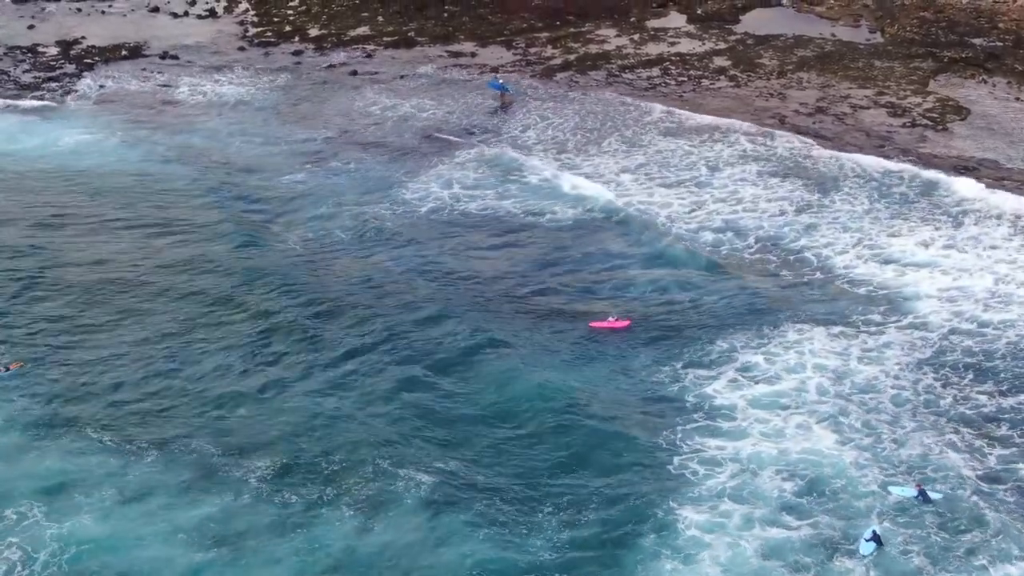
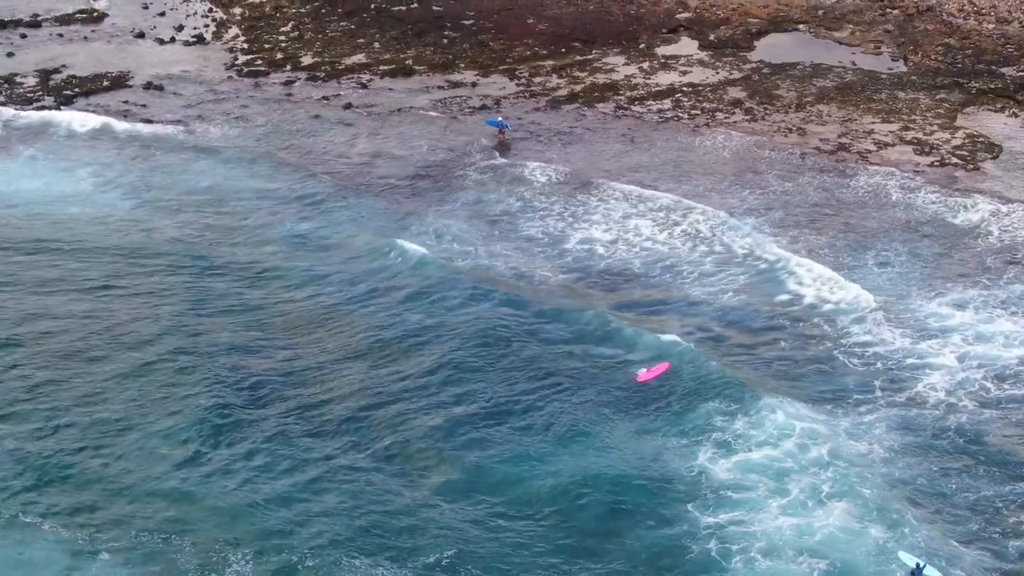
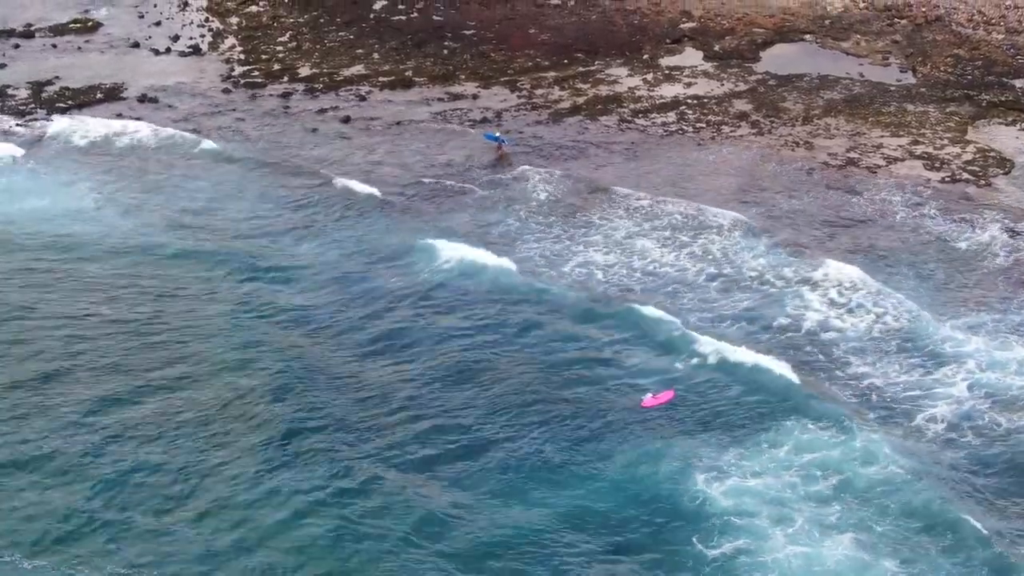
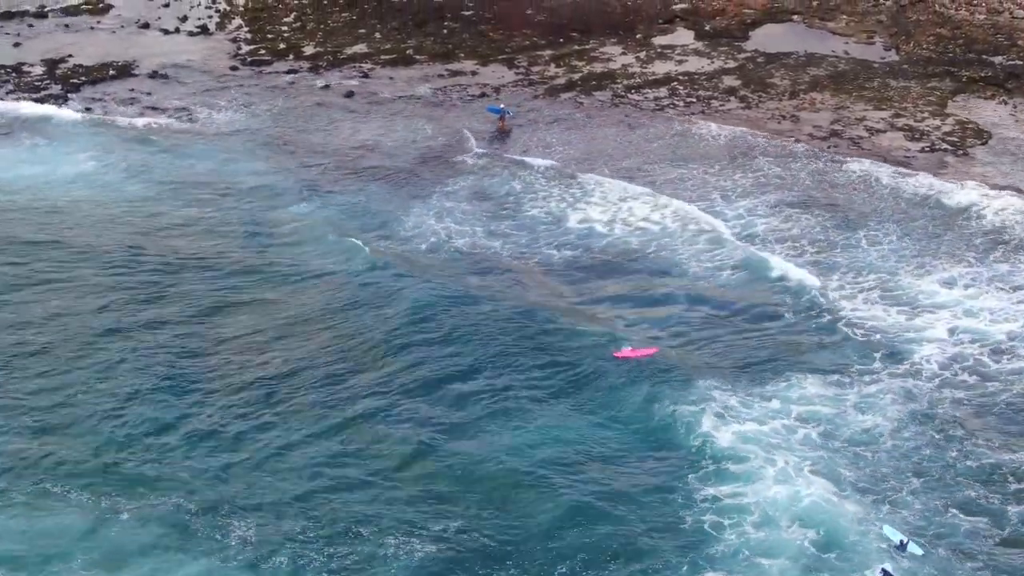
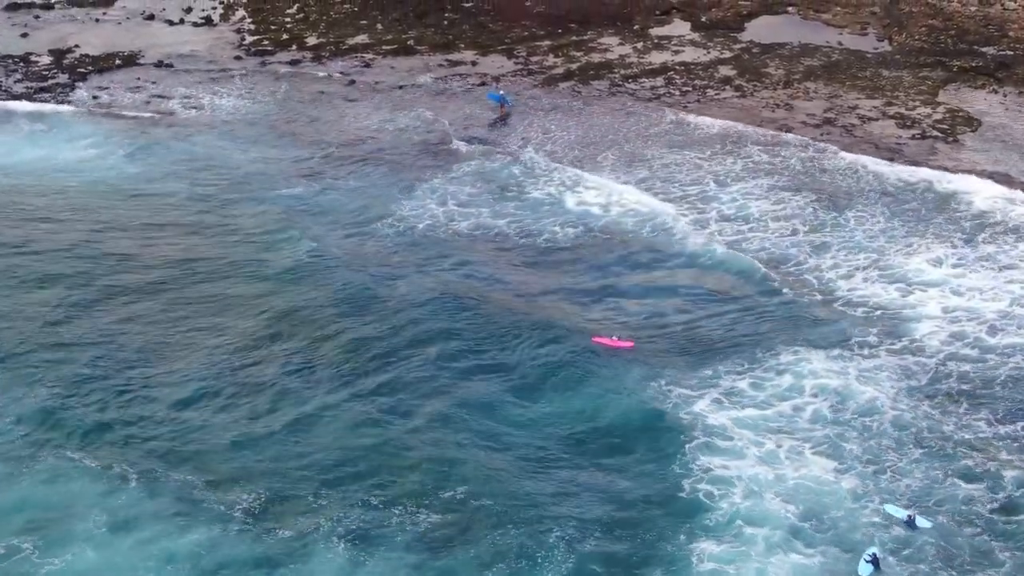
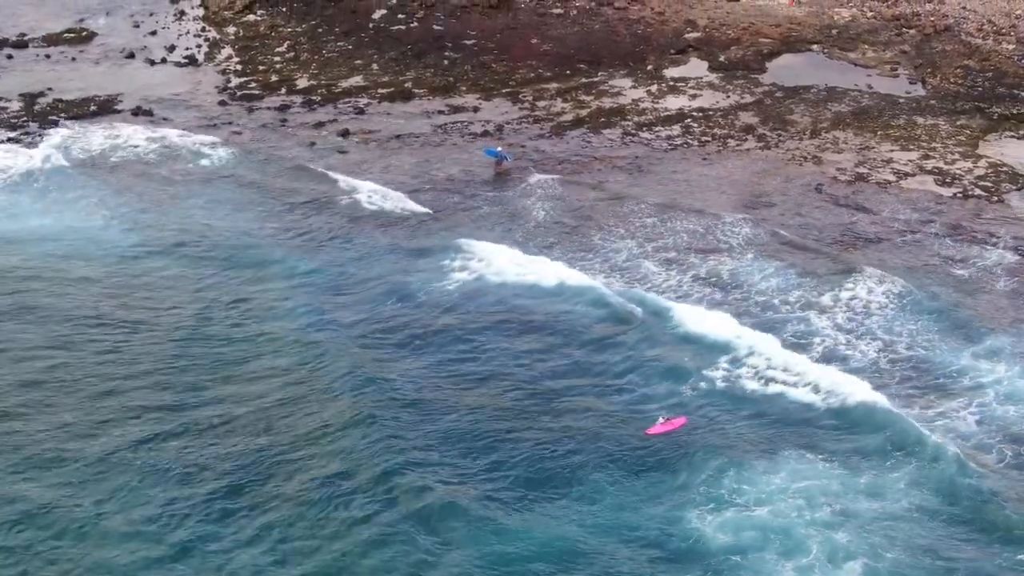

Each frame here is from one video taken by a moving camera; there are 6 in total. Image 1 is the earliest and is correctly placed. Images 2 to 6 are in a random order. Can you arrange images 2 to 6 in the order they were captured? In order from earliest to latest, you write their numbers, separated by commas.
5, 4, 2, 3, 6
